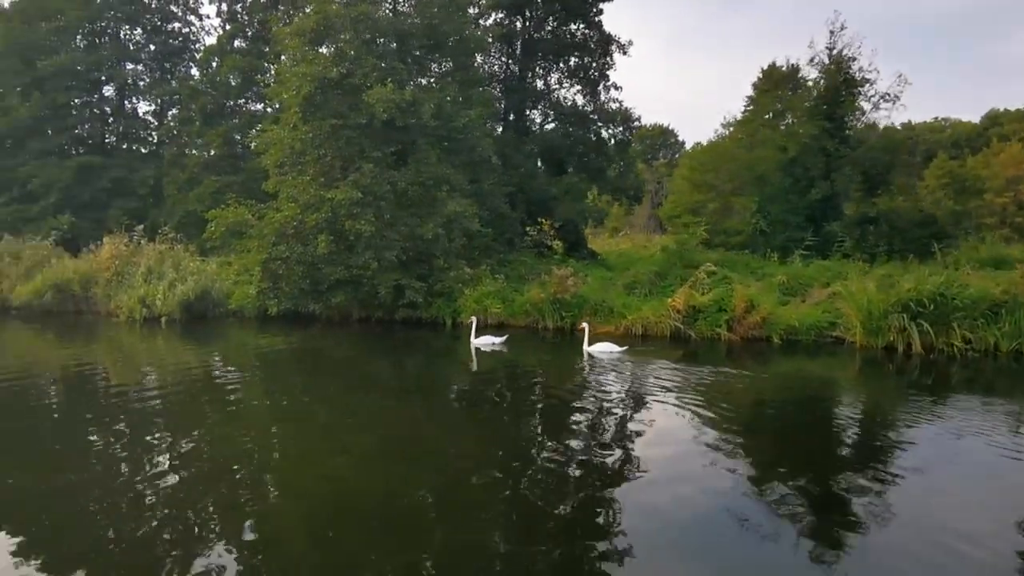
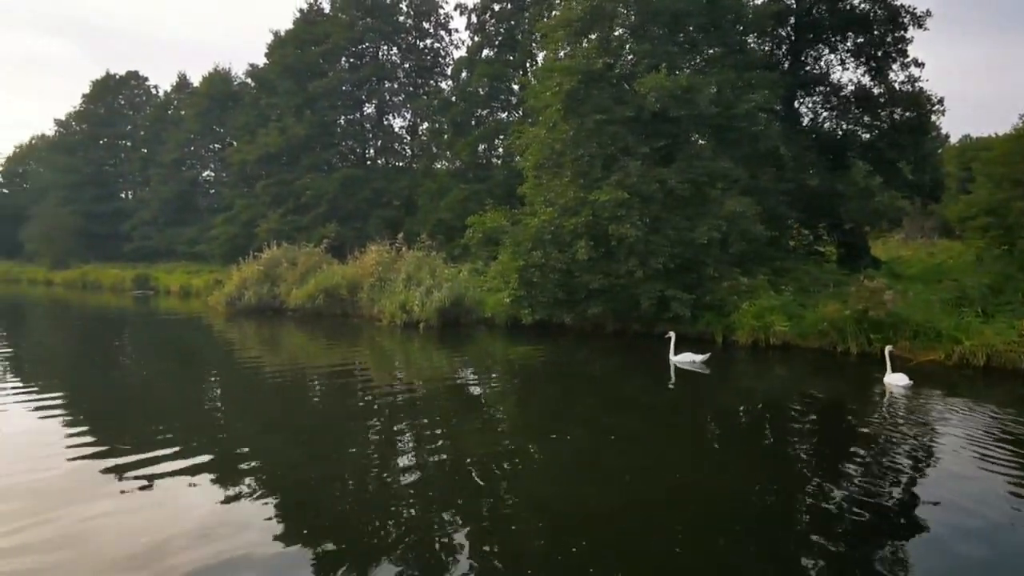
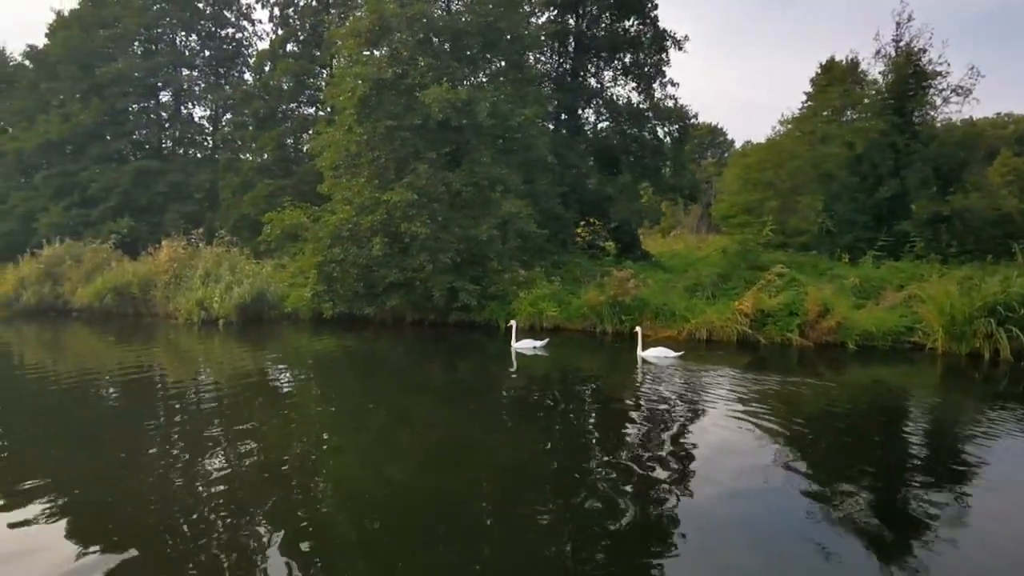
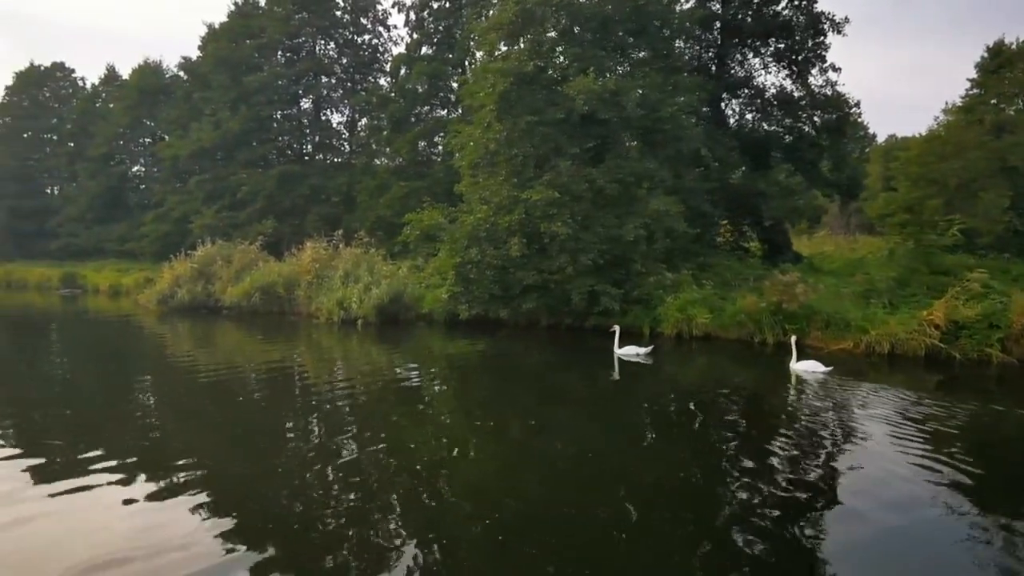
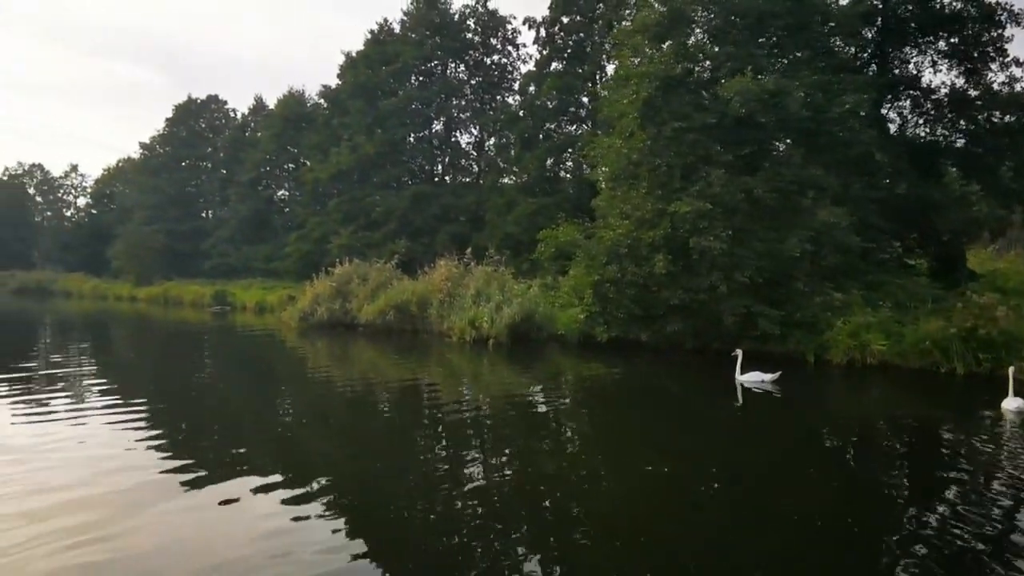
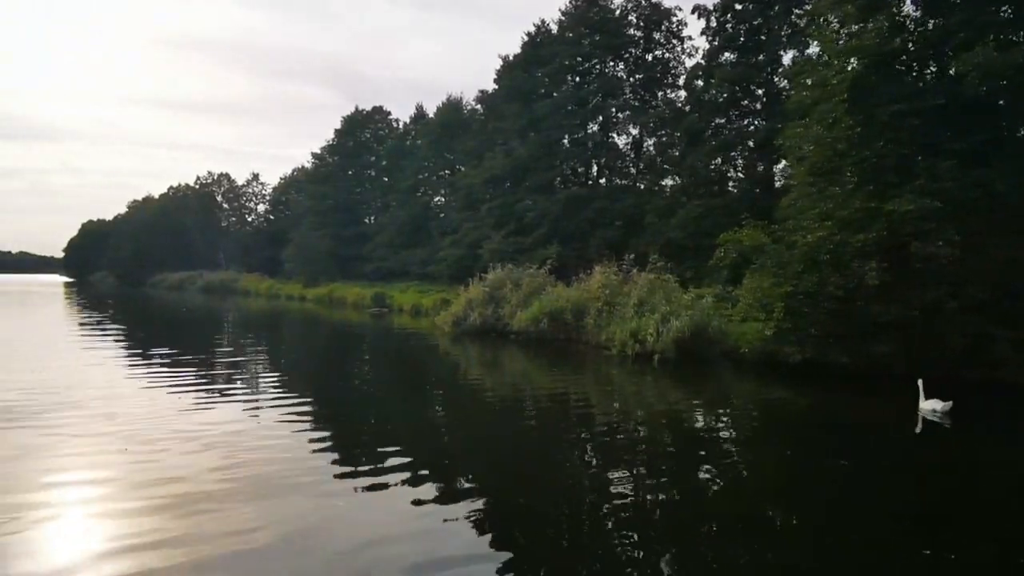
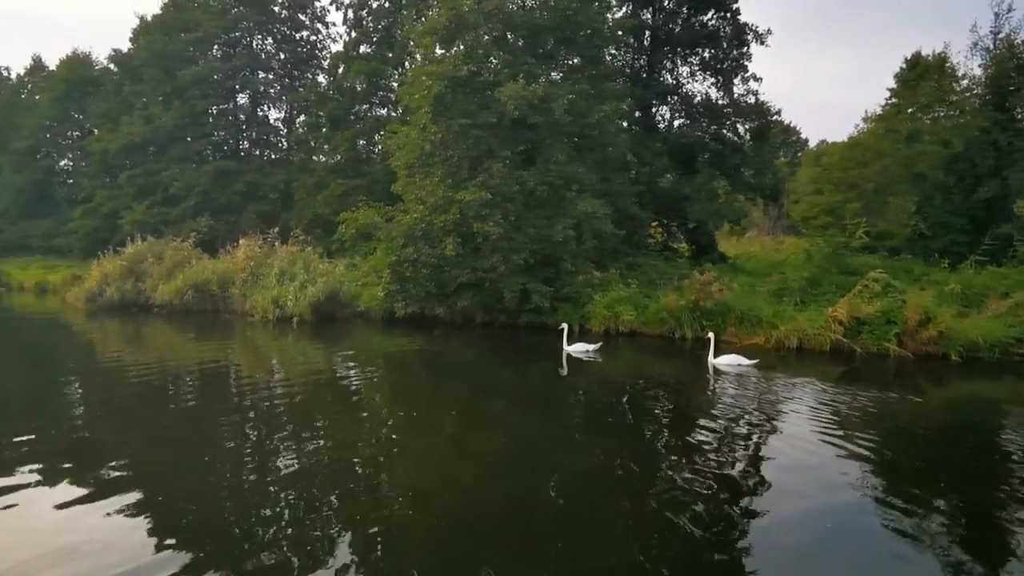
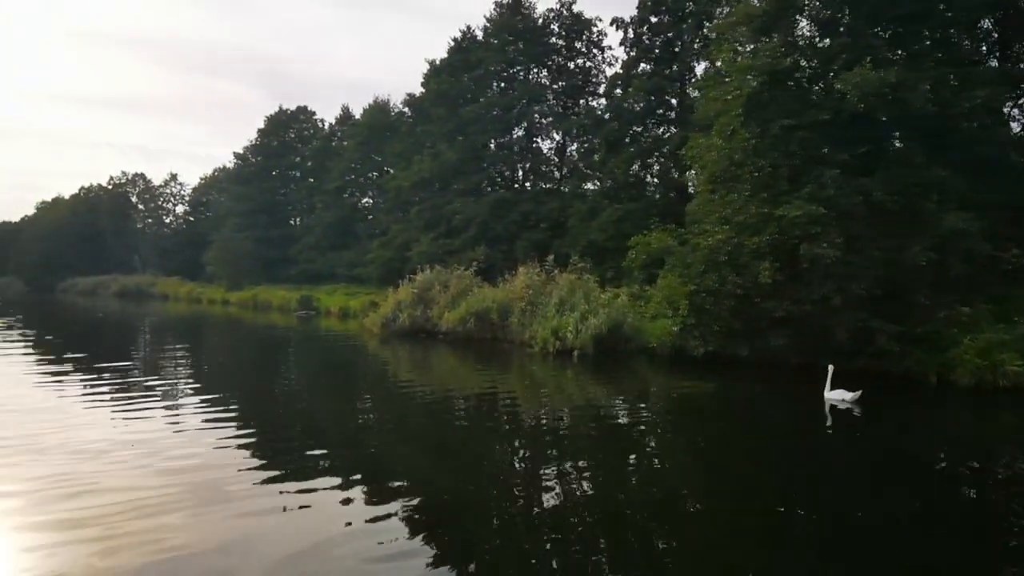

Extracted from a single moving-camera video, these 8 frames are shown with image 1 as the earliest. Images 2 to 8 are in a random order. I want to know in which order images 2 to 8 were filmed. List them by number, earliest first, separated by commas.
3, 7, 4, 2, 5, 8, 6
